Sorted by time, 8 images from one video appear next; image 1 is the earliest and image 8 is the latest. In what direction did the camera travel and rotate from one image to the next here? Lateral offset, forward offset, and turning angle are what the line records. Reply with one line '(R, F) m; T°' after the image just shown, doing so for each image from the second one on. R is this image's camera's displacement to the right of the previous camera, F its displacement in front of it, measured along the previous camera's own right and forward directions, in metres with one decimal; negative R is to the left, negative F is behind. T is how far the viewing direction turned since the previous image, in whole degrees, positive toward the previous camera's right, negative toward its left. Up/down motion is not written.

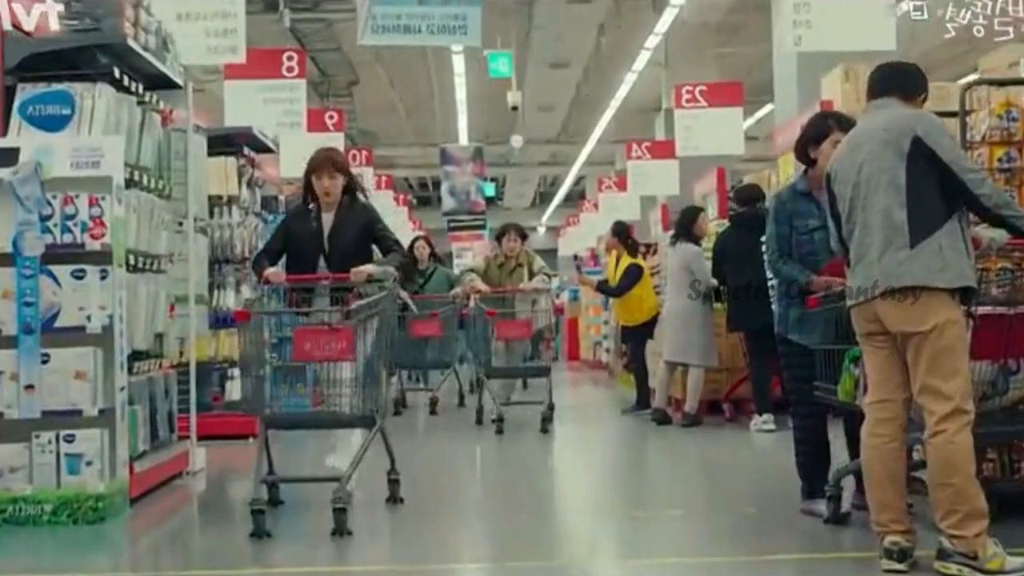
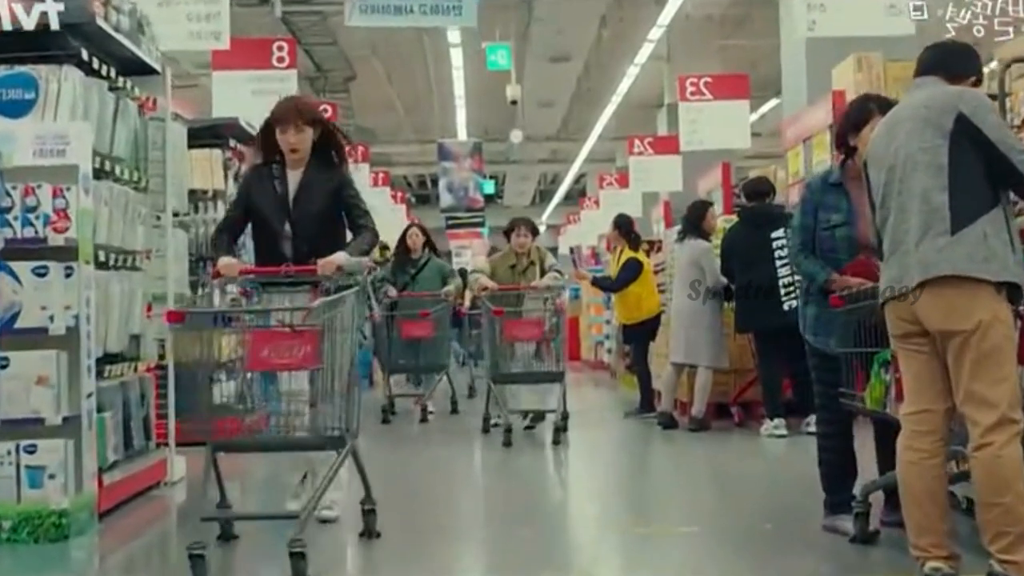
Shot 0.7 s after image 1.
(0.0, +0.3) m; 0°
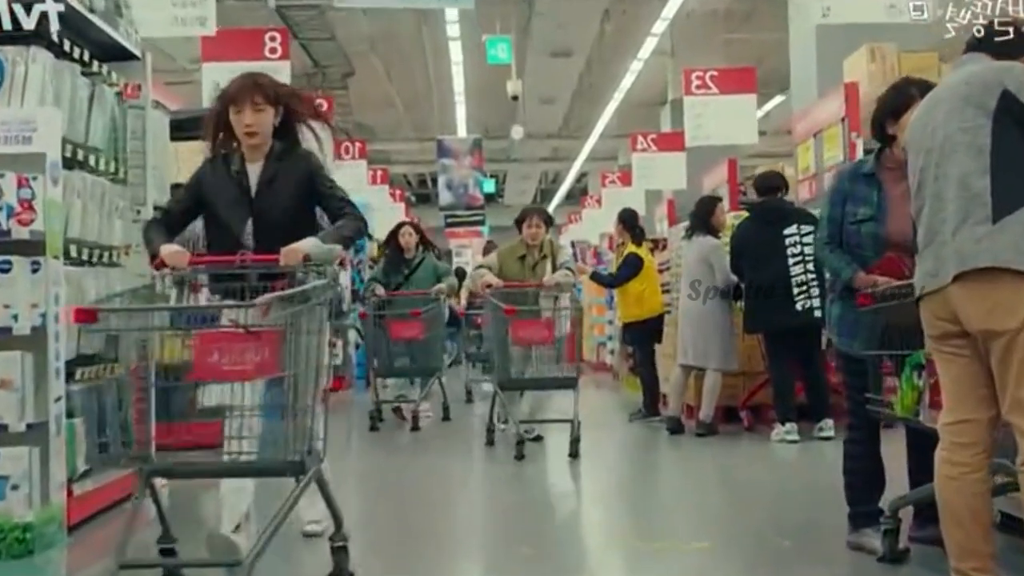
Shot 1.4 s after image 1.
(0.0, +0.3) m; 0°
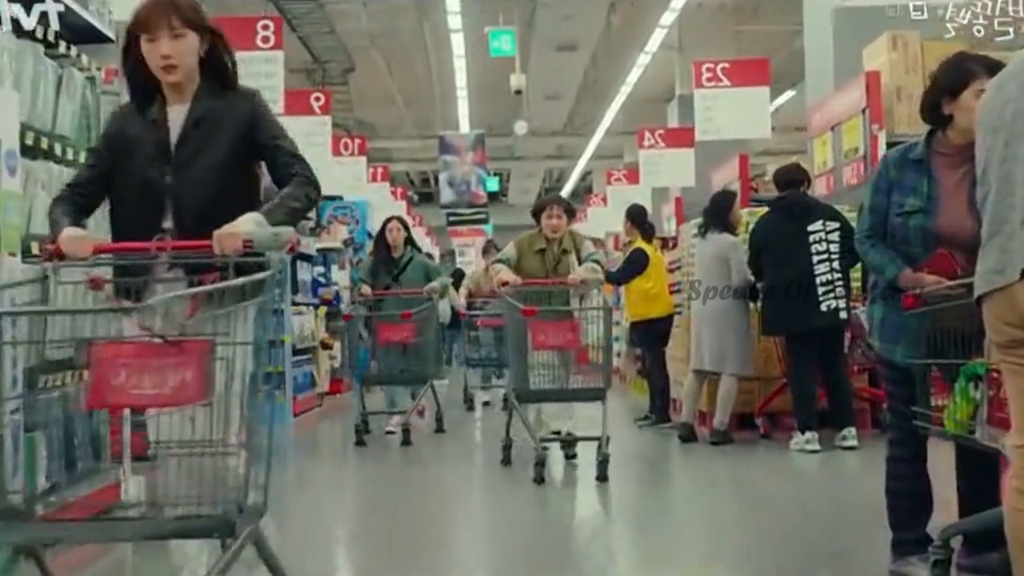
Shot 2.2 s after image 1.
(0.0, +0.4) m; 0°
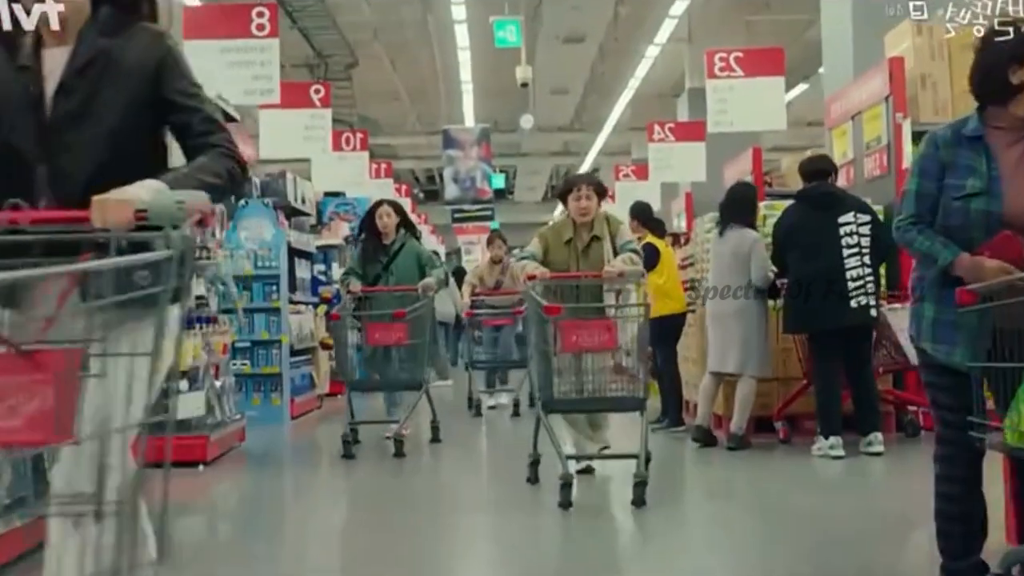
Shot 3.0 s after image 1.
(0.0, +0.3) m; 0°
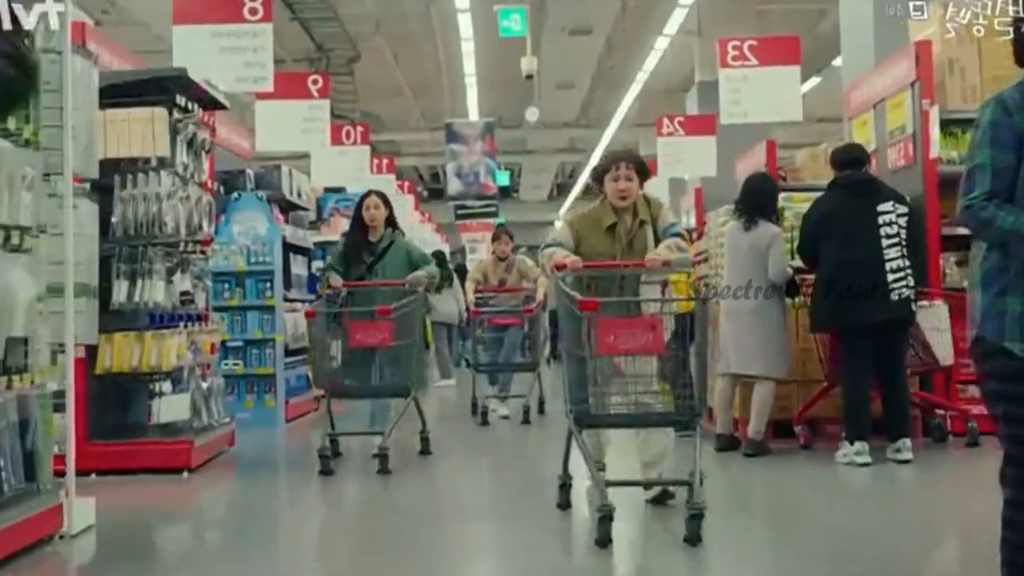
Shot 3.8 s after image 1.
(0.0, +0.3) m; 0°
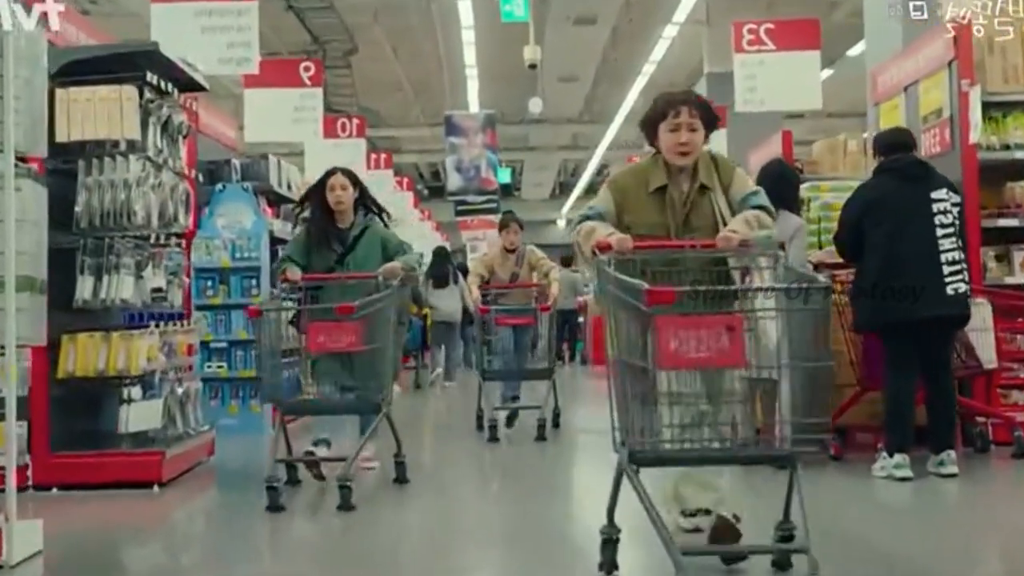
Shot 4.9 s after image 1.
(0.0, +0.5) m; 0°
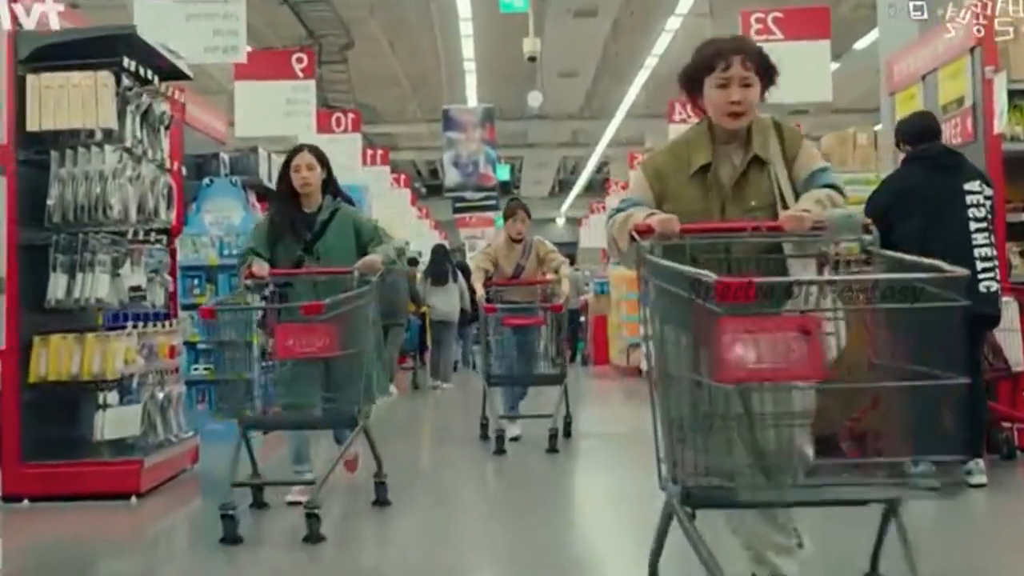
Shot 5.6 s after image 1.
(0.0, +0.3) m; 0°
